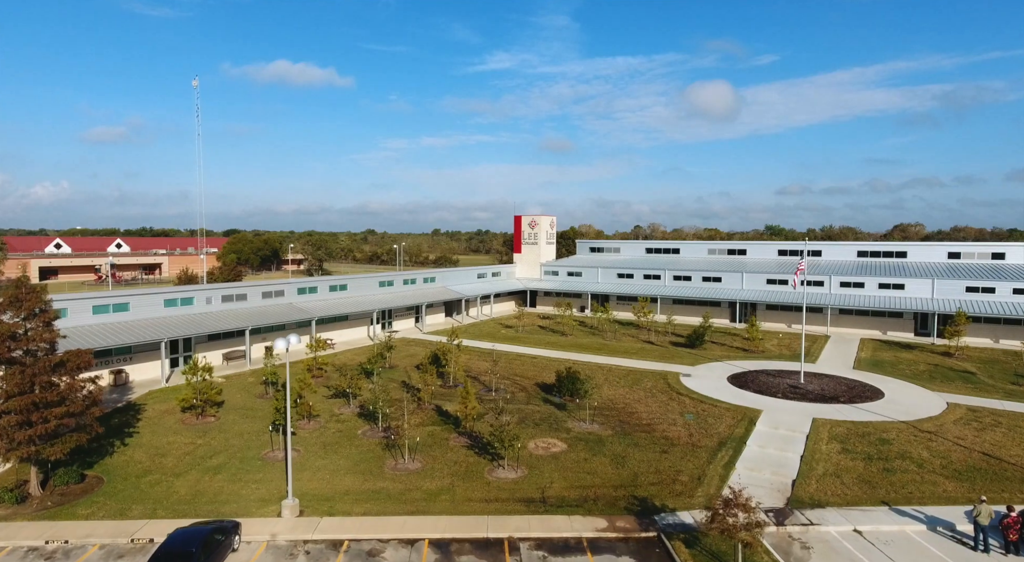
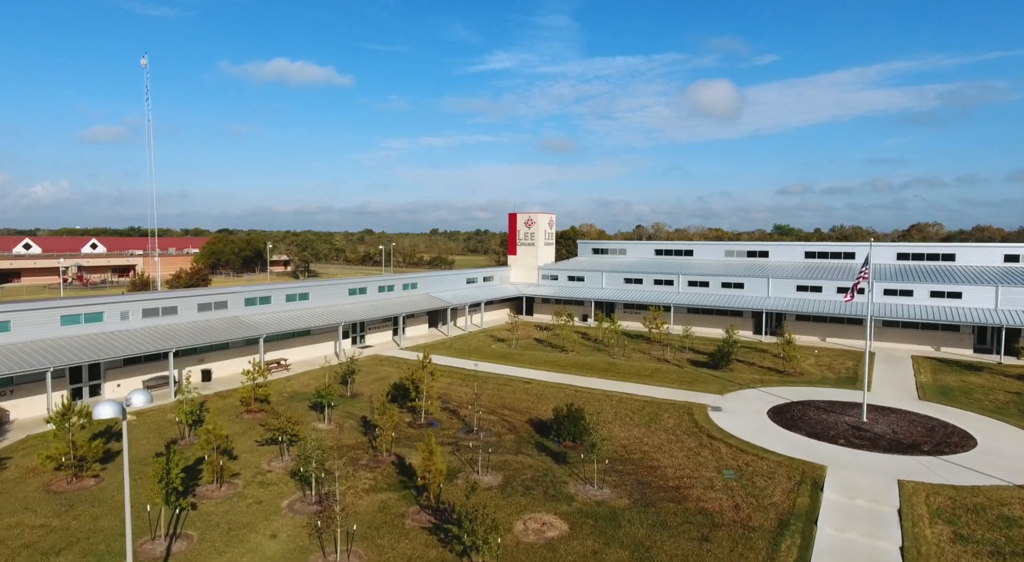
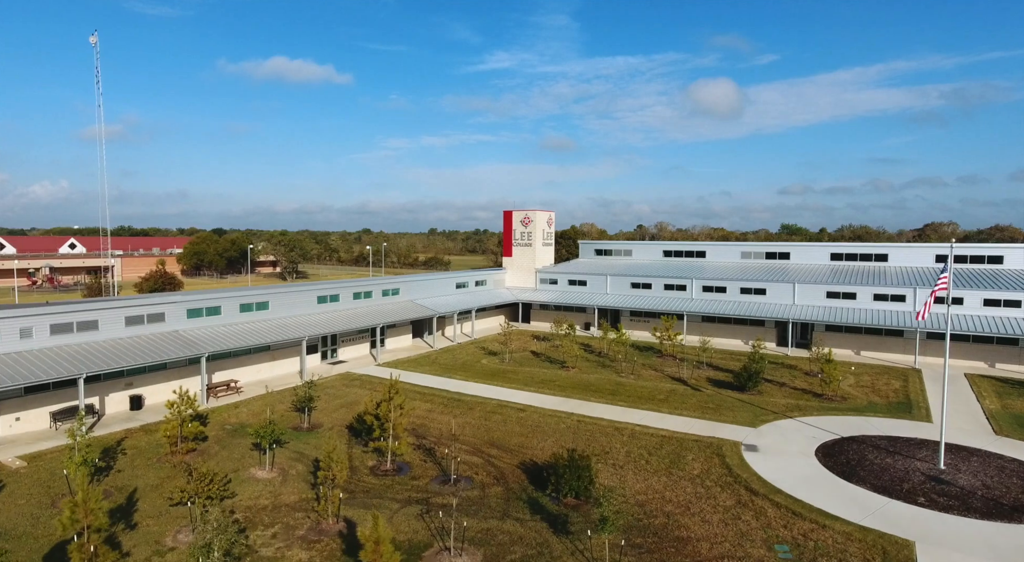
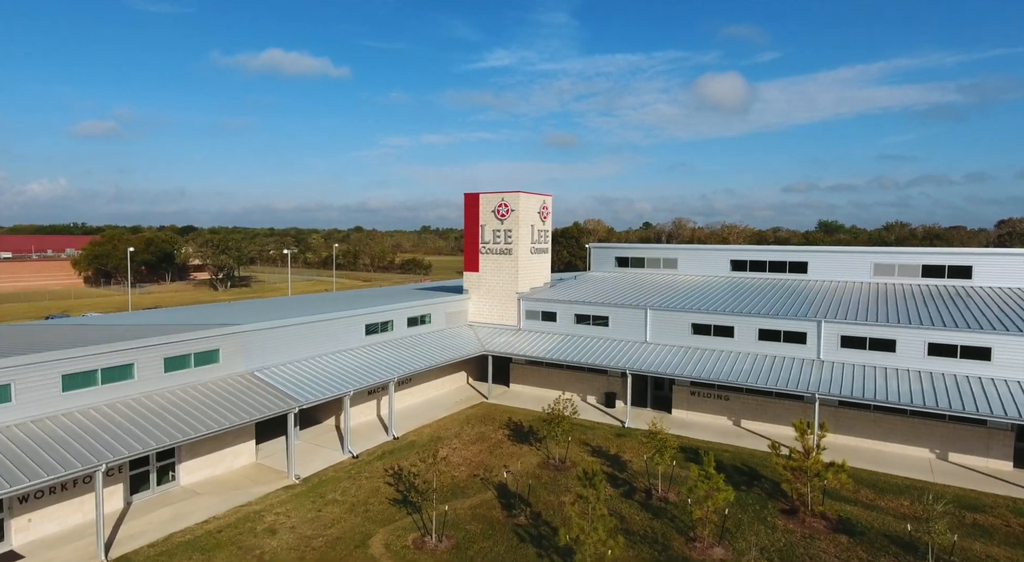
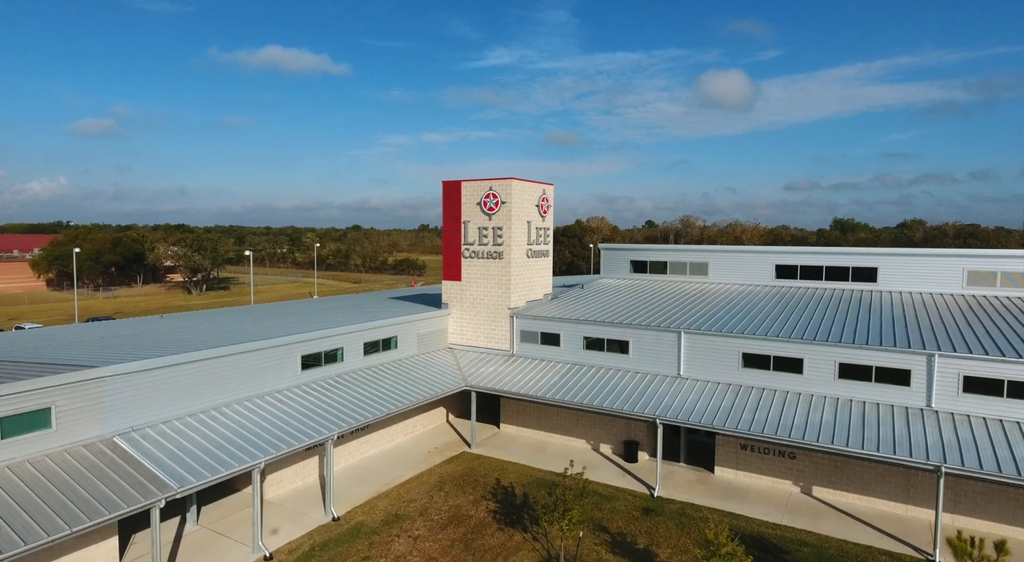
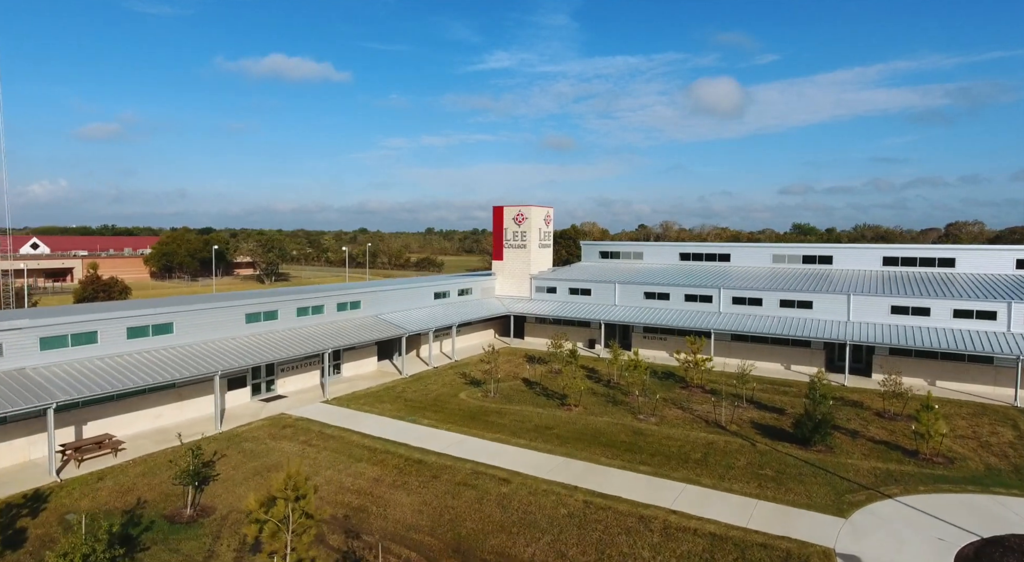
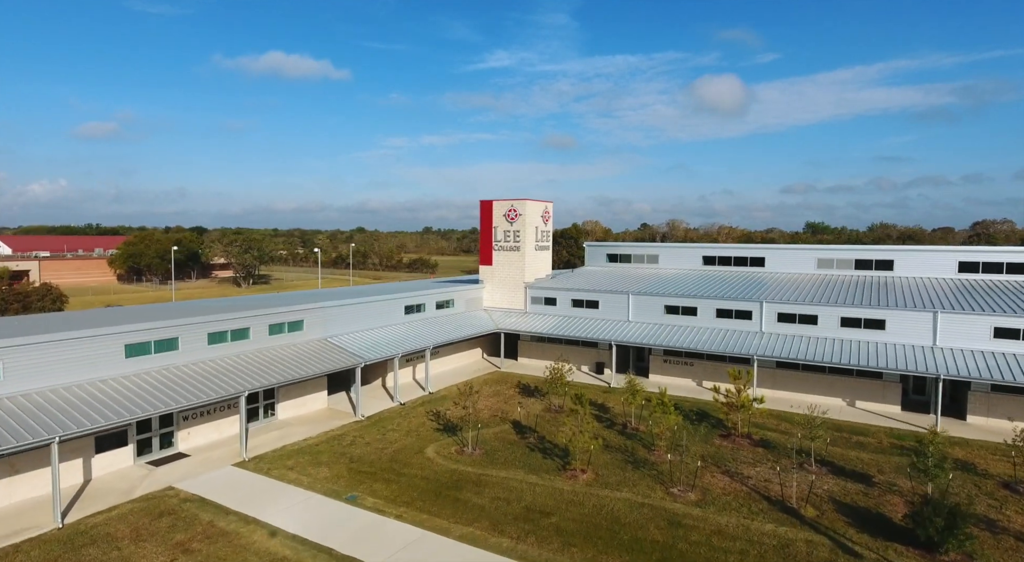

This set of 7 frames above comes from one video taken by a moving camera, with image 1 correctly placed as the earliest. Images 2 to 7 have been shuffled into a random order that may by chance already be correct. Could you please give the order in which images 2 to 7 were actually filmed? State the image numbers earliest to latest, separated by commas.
2, 3, 6, 7, 4, 5
